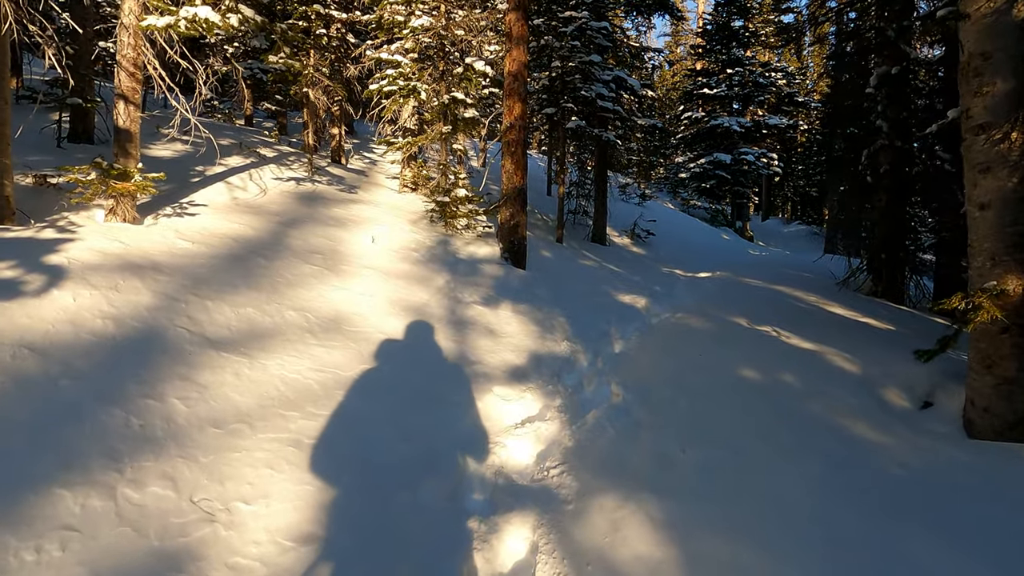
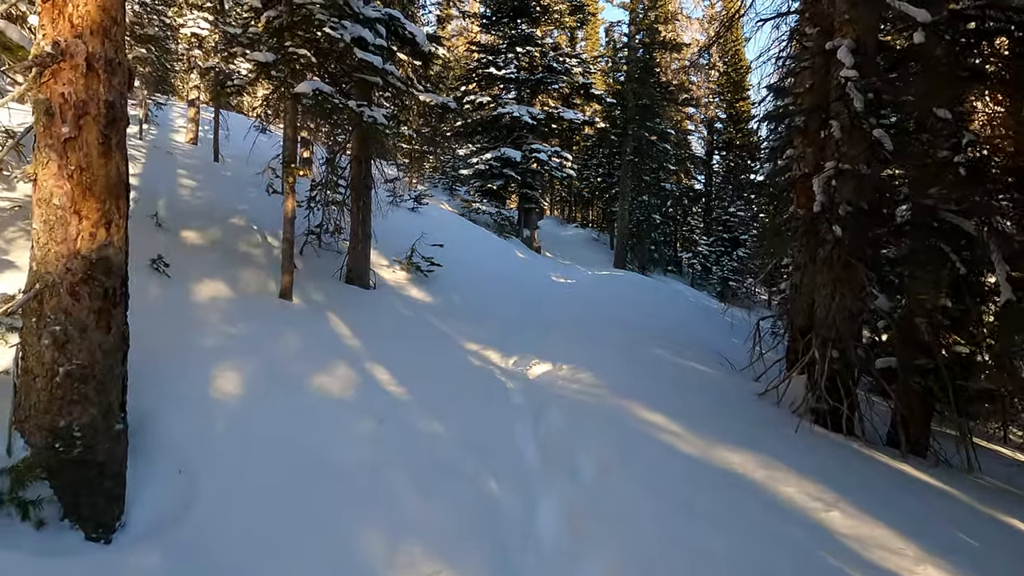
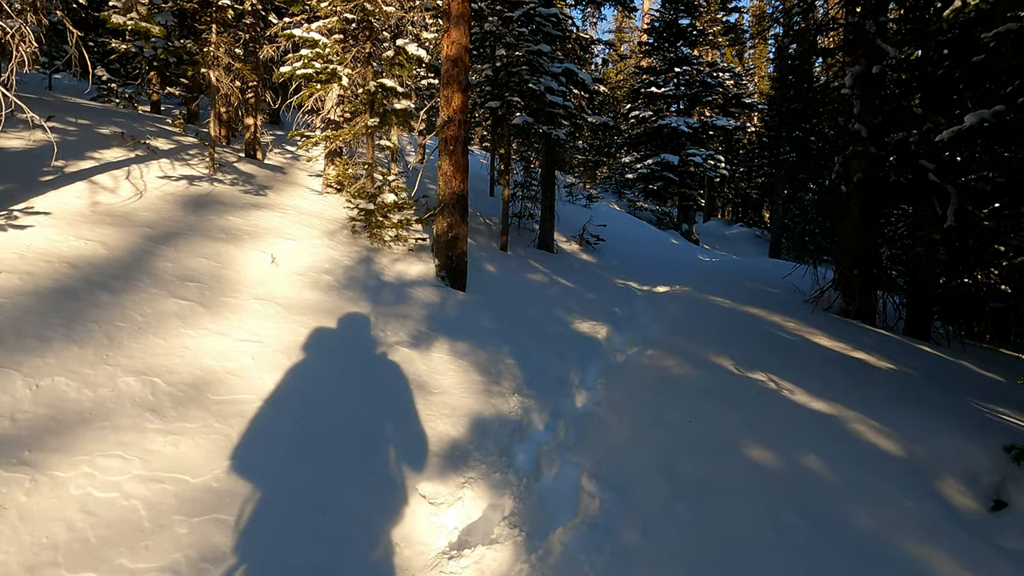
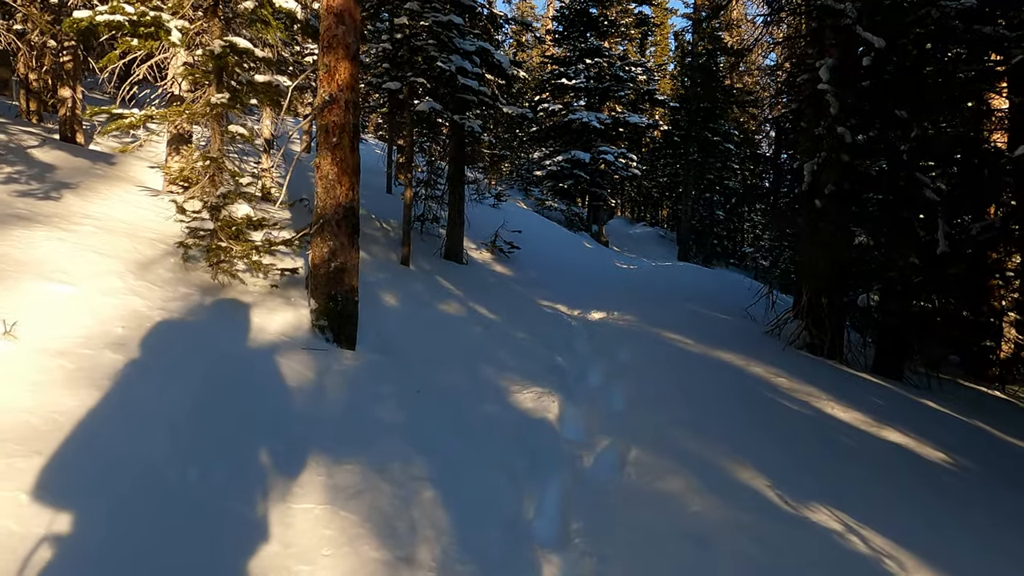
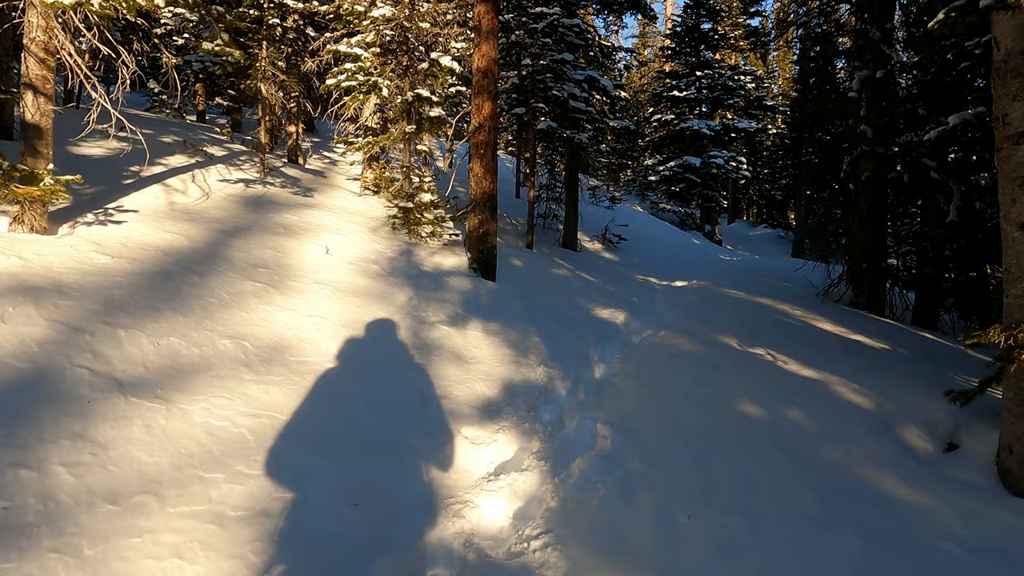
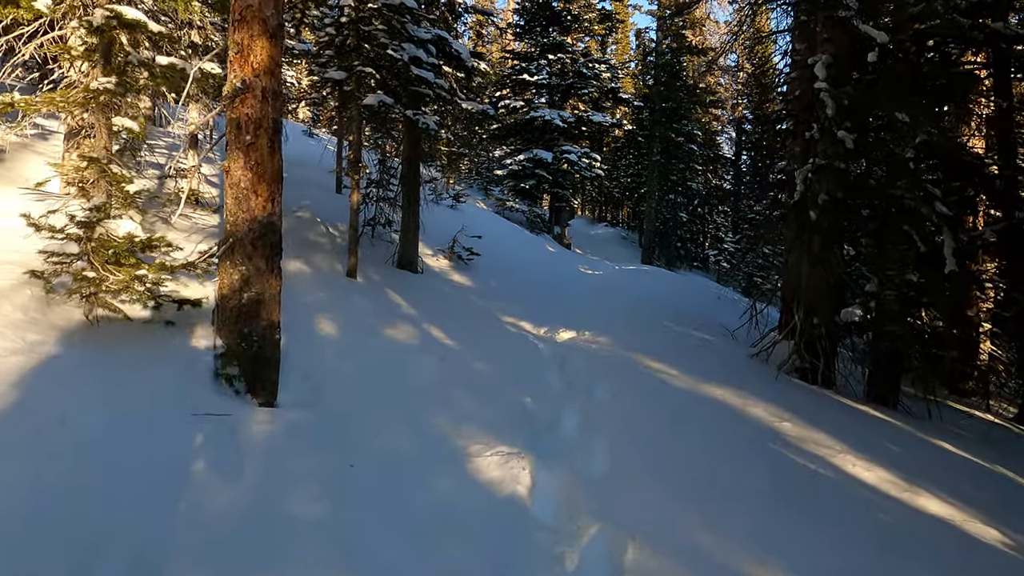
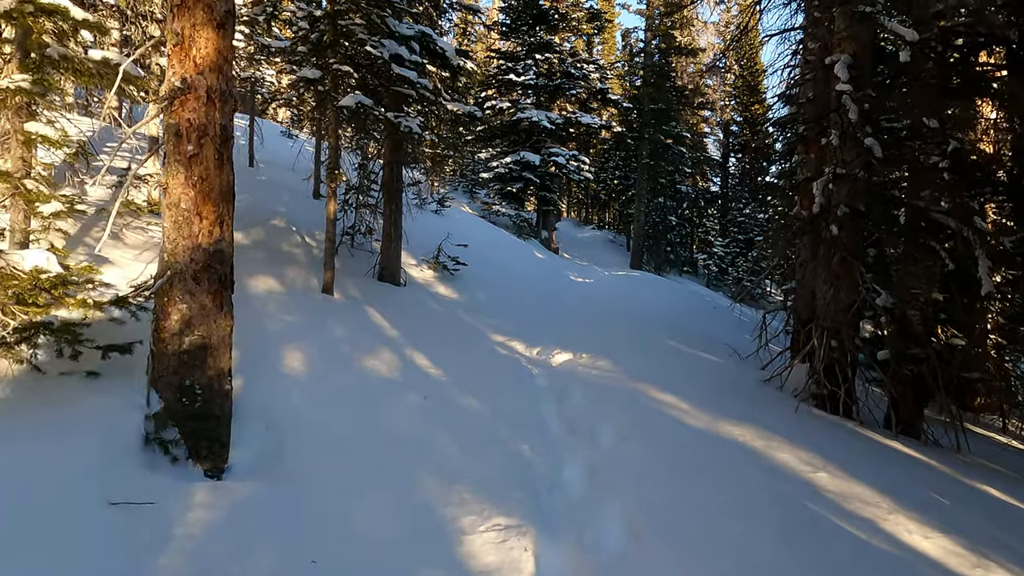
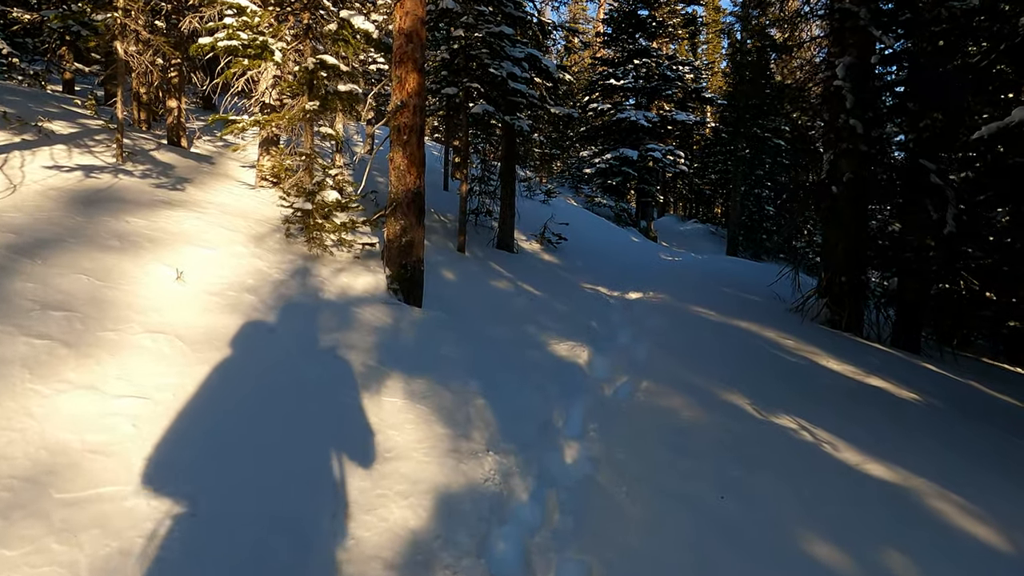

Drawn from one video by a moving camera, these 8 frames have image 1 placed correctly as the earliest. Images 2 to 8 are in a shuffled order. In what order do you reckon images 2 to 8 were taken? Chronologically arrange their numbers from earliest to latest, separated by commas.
5, 3, 8, 4, 6, 7, 2
